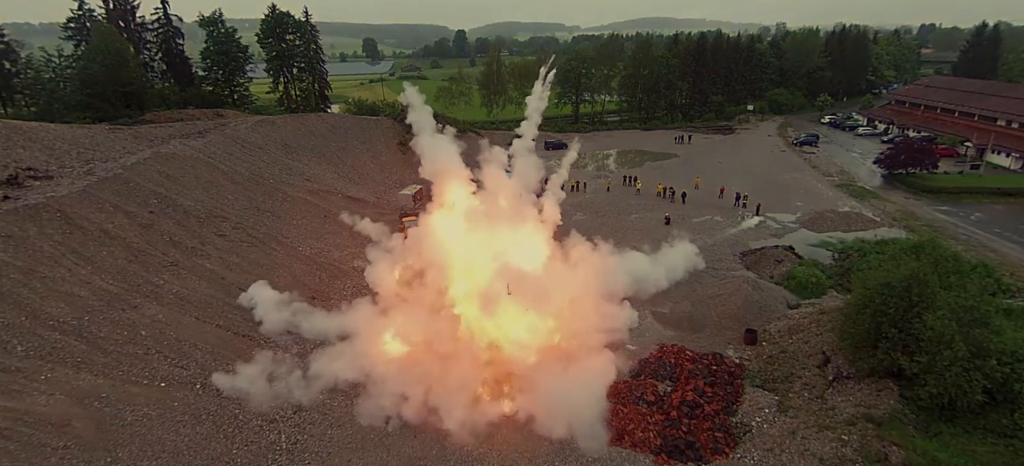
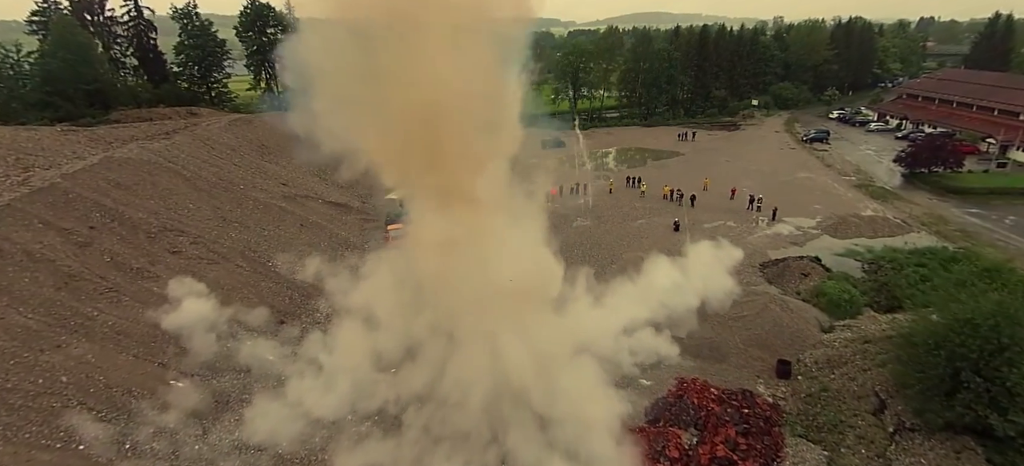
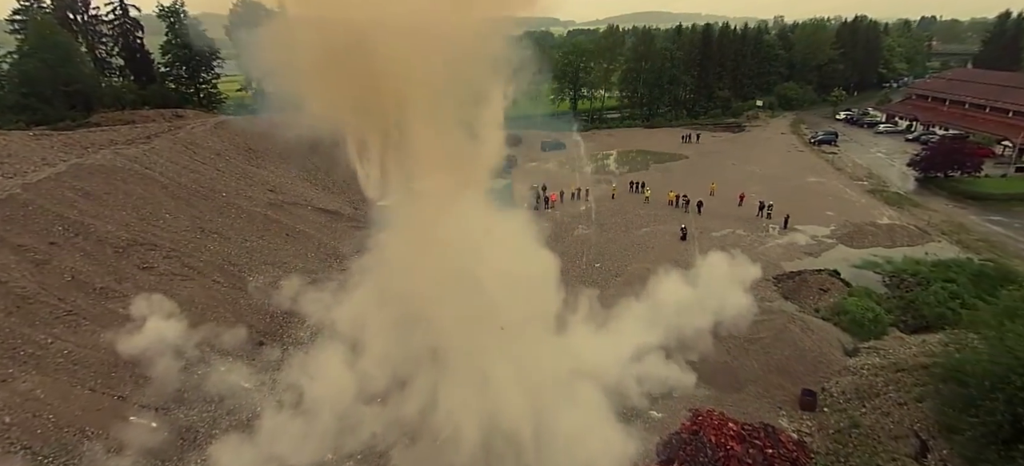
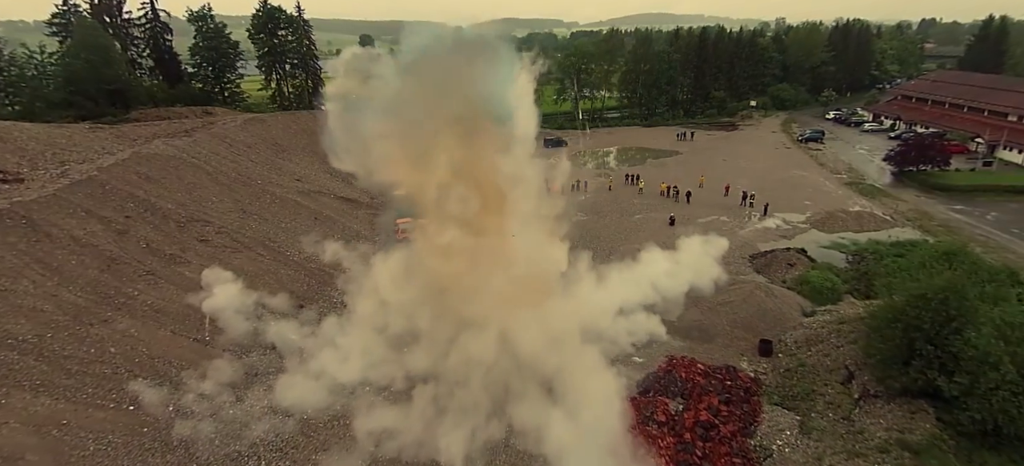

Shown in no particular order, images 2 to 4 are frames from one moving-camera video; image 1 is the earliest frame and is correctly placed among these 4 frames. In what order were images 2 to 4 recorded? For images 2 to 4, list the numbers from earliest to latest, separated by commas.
4, 2, 3
